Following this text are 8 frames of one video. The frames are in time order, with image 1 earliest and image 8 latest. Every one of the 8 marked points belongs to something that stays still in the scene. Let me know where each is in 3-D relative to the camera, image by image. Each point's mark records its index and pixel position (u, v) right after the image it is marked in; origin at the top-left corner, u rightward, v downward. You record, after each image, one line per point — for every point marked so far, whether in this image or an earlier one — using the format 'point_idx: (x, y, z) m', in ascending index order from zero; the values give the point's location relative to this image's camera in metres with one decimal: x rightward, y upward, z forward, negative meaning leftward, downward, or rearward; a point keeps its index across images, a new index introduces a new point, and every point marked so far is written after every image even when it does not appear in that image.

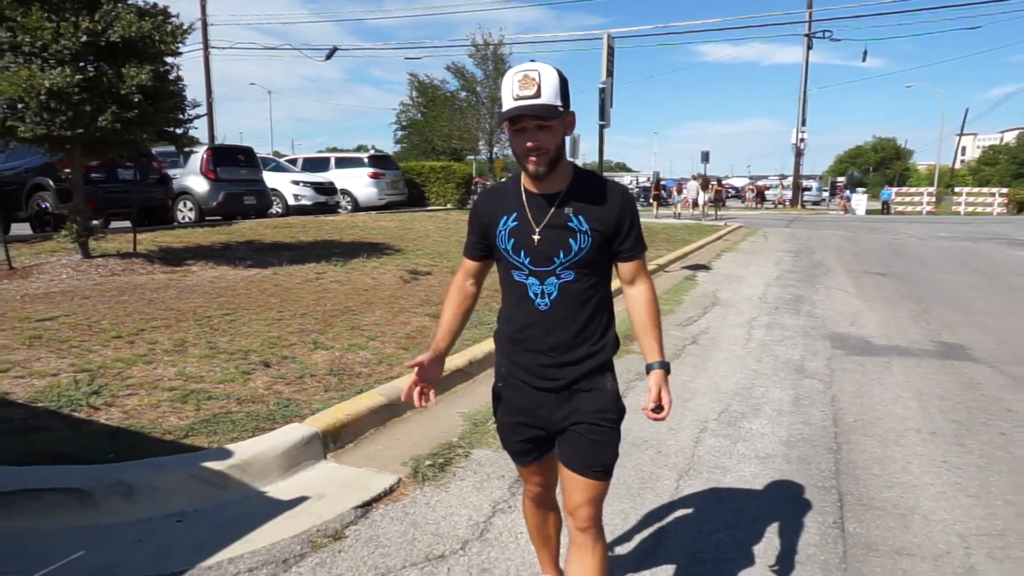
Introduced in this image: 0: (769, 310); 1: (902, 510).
0: (+3.6, -0.3, +10.0) m
1: (+2.1, -1.2, +3.9) m
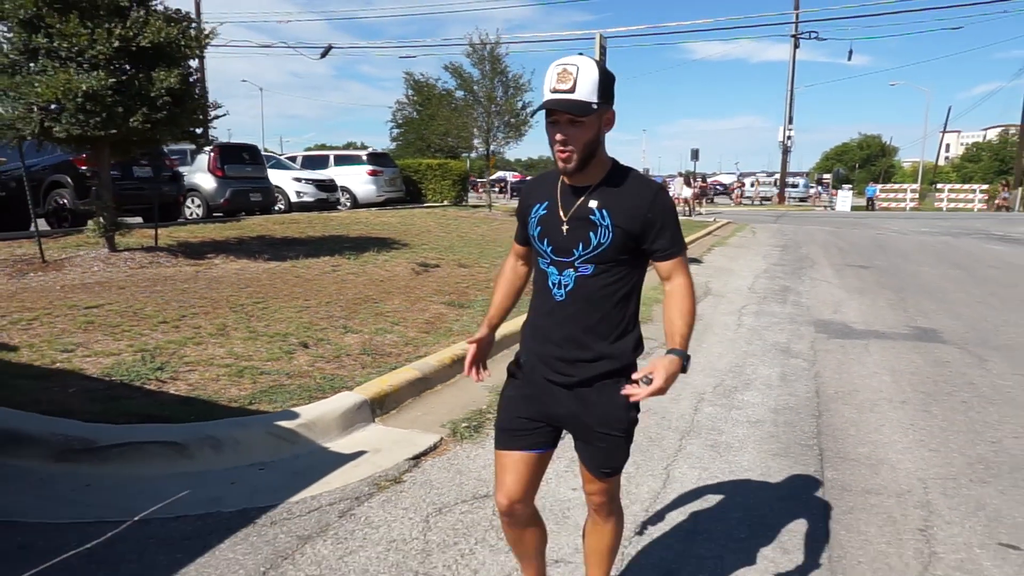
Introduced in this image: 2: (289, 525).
0: (+3.7, -0.2, +10.6) m
1: (+2.3, -1.1, +4.5) m
2: (-1.0, -1.1, +3.3) m
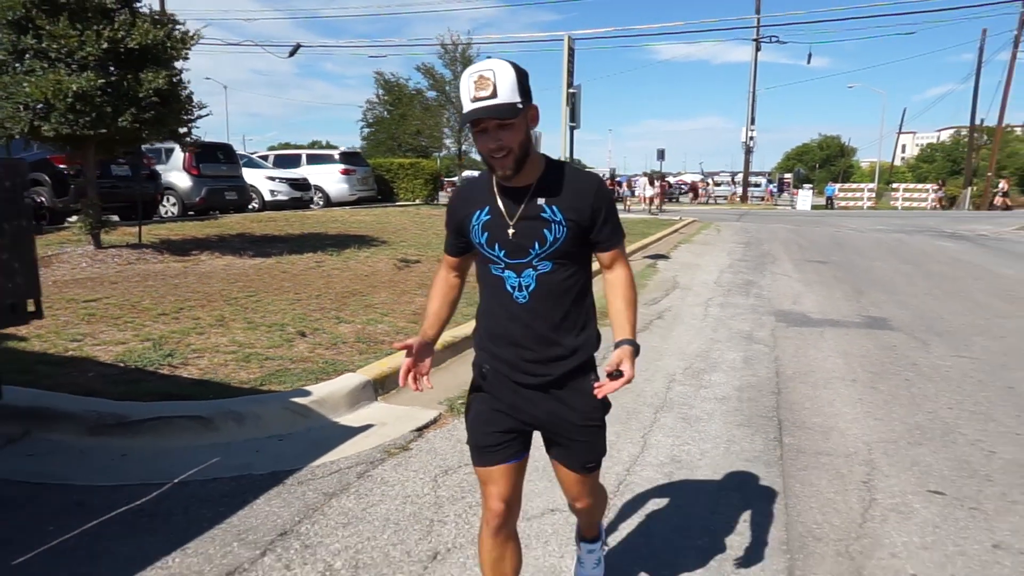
0: (+3.4, -0.1, +11.3) m
1: (+2.2, -1.0, +5.1) m
2: (-1.0, -1.0, +3.7) m
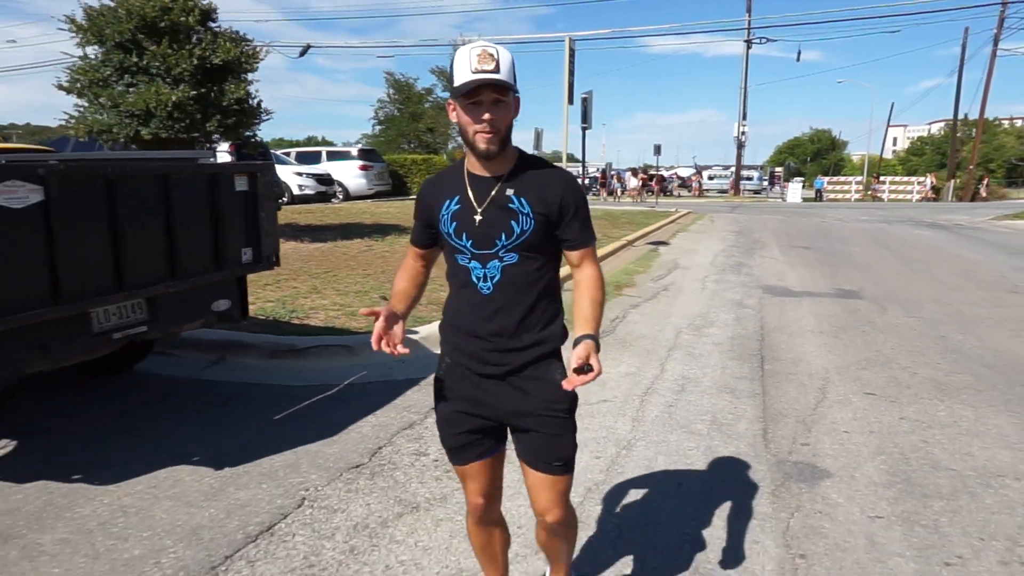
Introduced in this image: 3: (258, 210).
0: (+3.8, +0.3, +13.0) m
1: (+2.7, -0.7, +6.8) m
2: (-0.6, -0.8, +5.4) m
3: (-1.6, +0.5, +4.5) m
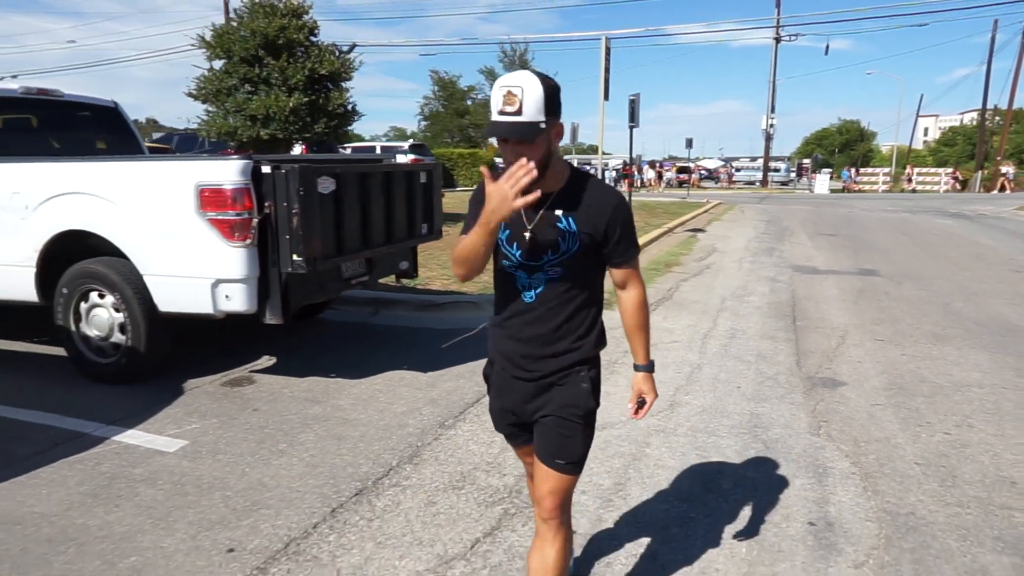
0: (+5.0, +0.7, +14.6) m
1: (+3.7, -0.4, +8.4) m
2: (+0.4, -0.4, +7.2) m
3: (-0.7, +0.8, +6.3) m
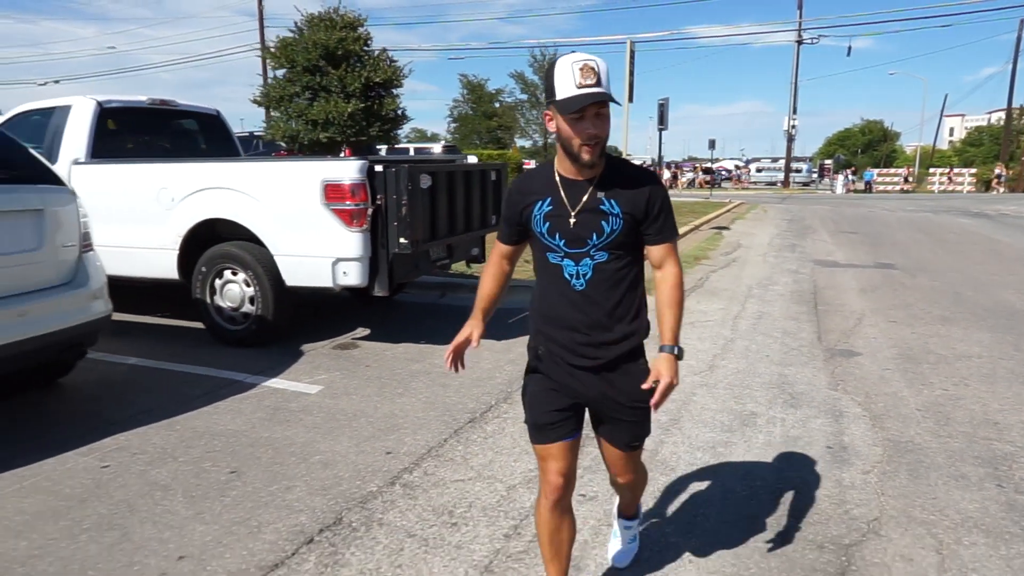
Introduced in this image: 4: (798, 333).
0: (+5.8, +0.8, +15.5) m
1: (+4.3, -0.2, +9.3) m
2: (+1.0, -0.3, +8.2) m
3: (-0.1, +1.0, +7.3) m
4: (+3.1, -0.5, +7.5) m
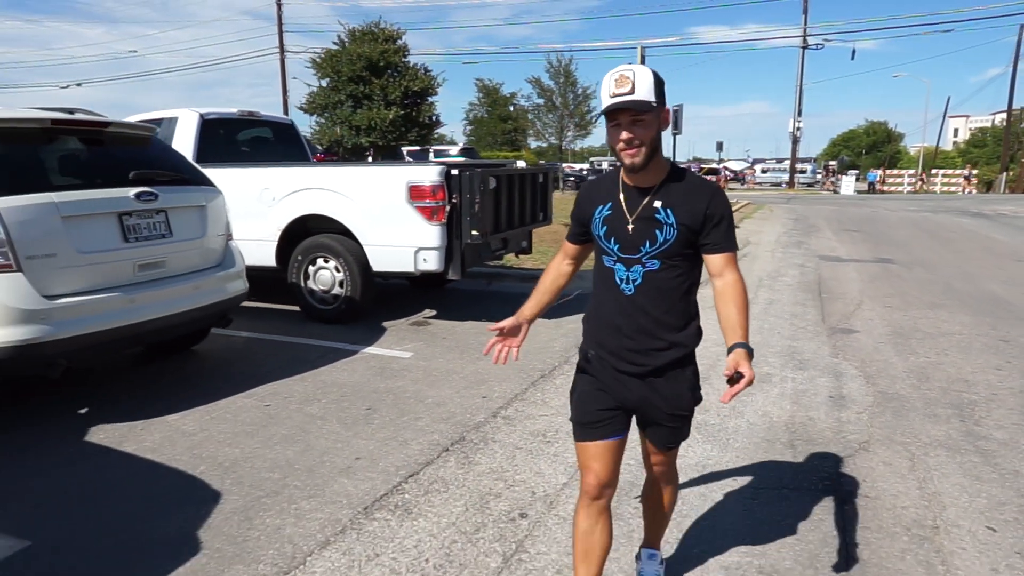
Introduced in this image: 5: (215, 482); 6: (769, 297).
0: (+6.3, +1.0, +16.5) m
1: (+4.9, -0.1, +10.4) m
2: (+1.5, -0.1, +9.3) m
3: (+0.4, +1.2, +8.5) m
4: (+3.6, -0.3, +8.6) m
5: (-1.6, -1.1, +3.9) m
6: (+3.6, -0.1, +9.9) m
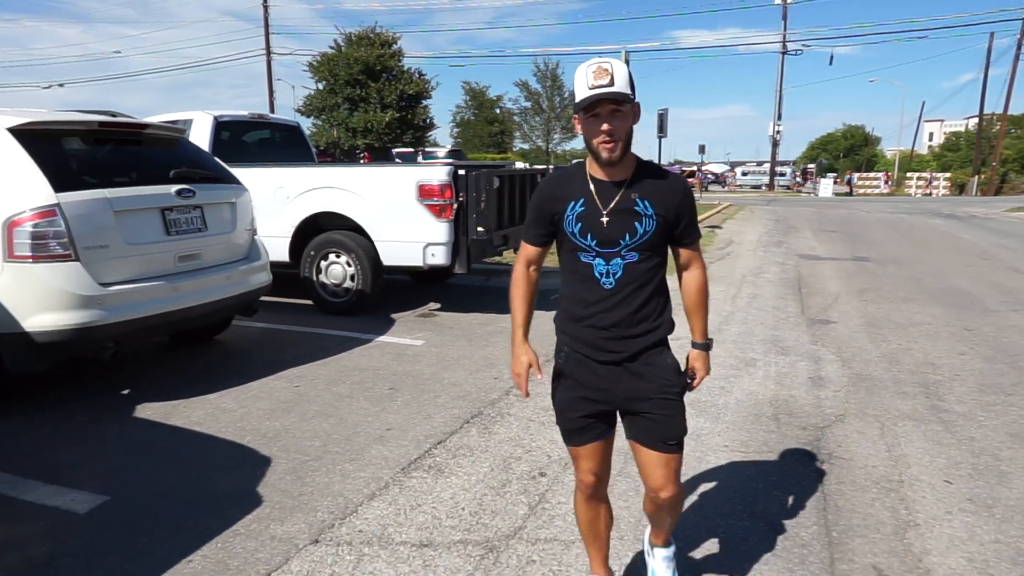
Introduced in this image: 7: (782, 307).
0: (+6.1, +1.0, +17.2) m
1: (+4.8, 0.0, +11.0) m
2: (+1.5, 0.0, +9.8) m
3: (+0.4, +1.2, +8.9) m
4: (+3.6, -0.3, +9.2) m
5: (-1.5, -1.0, +4.3) m
6: (+3.6, -0.1, +10.5) m
7: (+3.5, -0.3, +9.3) m
